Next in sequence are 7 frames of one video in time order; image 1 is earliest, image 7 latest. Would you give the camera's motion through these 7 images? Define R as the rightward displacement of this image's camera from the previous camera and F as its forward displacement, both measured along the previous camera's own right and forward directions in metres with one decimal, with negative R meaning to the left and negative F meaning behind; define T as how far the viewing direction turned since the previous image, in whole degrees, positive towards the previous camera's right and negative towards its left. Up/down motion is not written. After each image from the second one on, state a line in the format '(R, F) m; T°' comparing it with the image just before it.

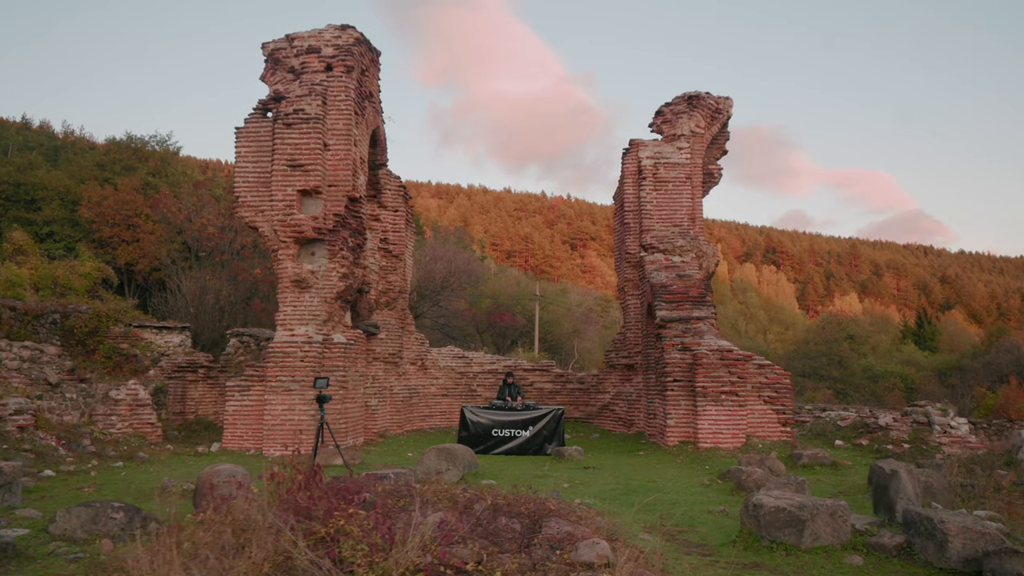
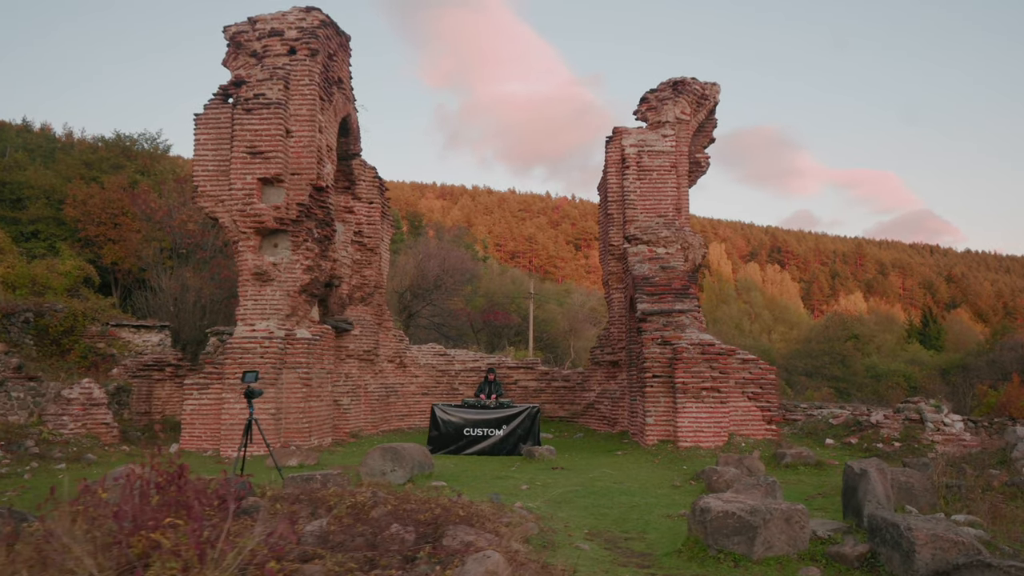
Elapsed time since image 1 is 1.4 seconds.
(+0.6, +0.6) m; 0°
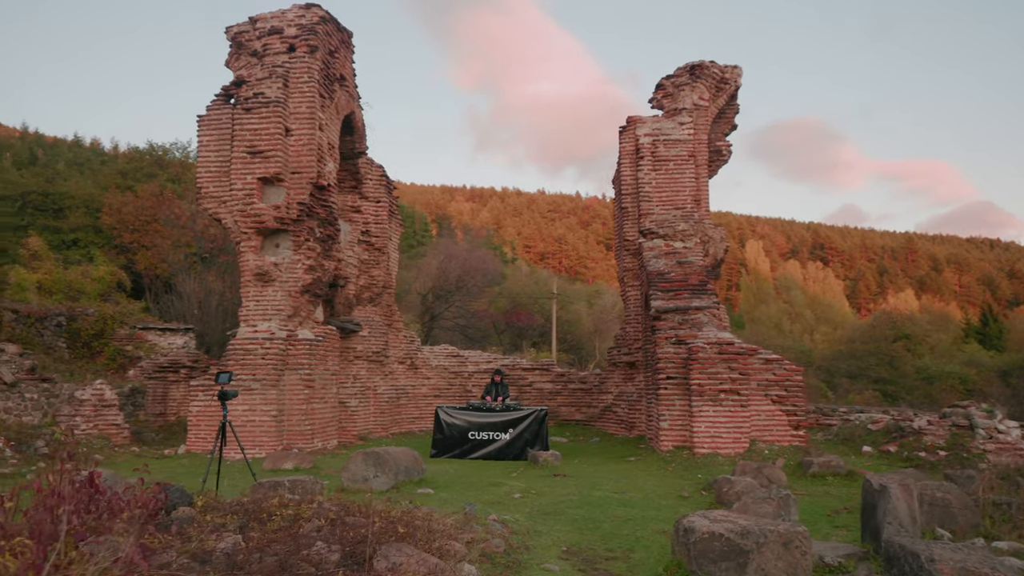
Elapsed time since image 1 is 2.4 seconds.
(+0.4, +0.4) m; -3°
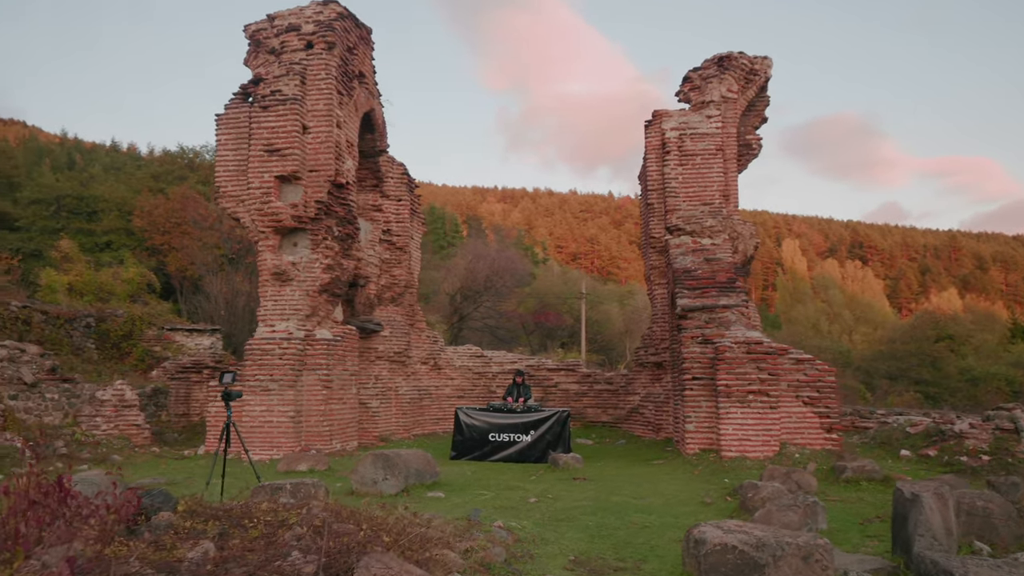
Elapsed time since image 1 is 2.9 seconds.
(+0.2, +0.3) m; -3°
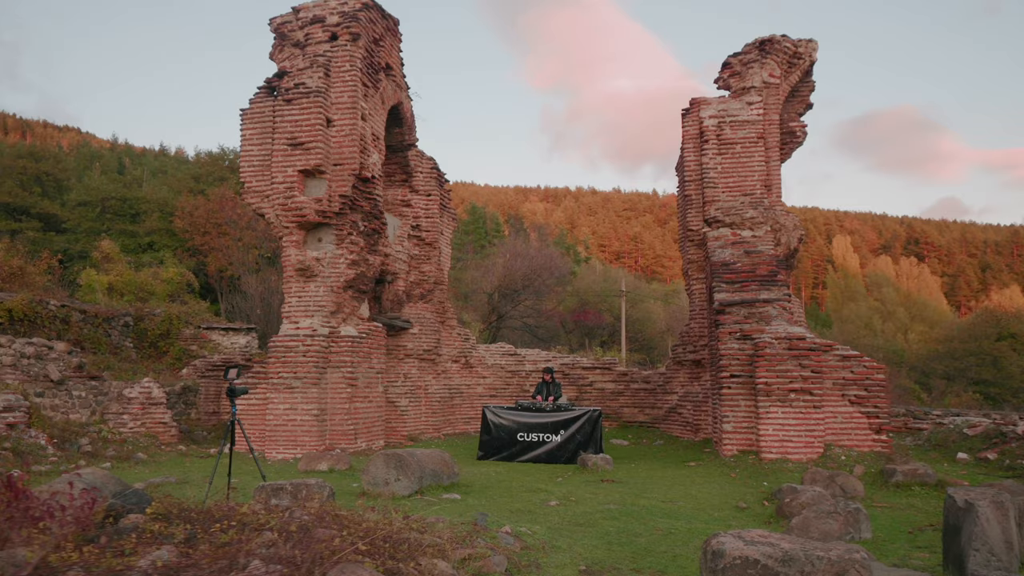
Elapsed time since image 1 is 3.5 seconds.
(+0.3, +0.4) m; -4°
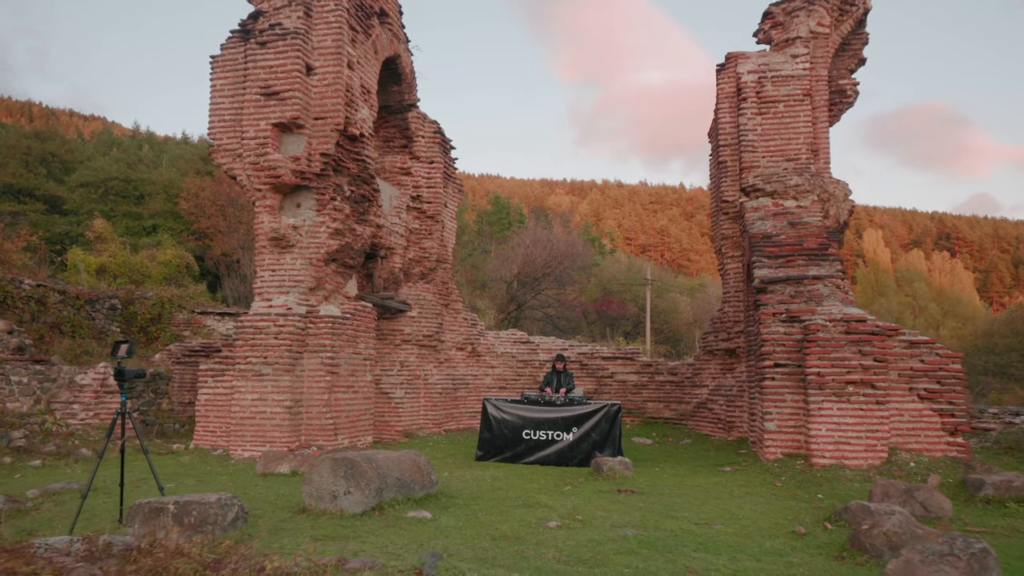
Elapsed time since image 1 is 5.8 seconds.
(+0.3, +1.6) m; -2°
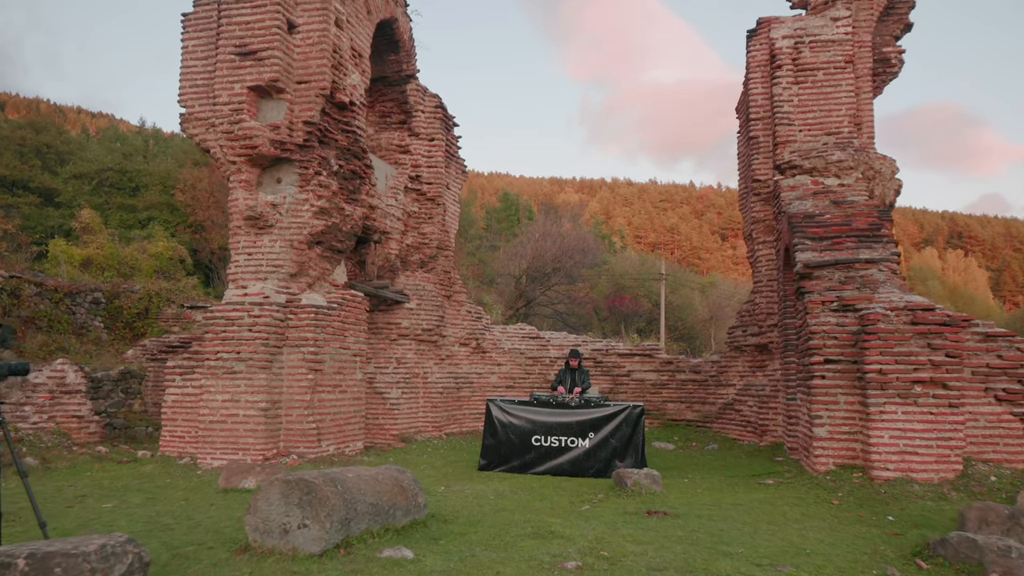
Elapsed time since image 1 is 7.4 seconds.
(0.0, +1.2) m; -1°
